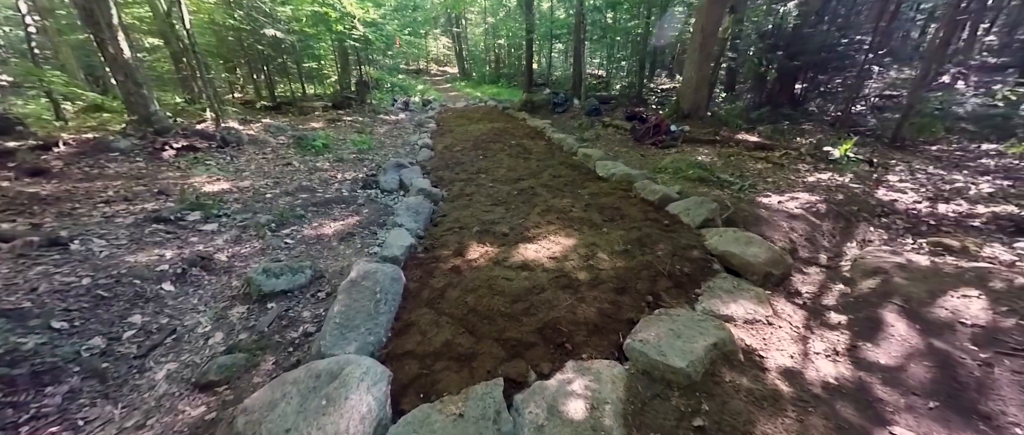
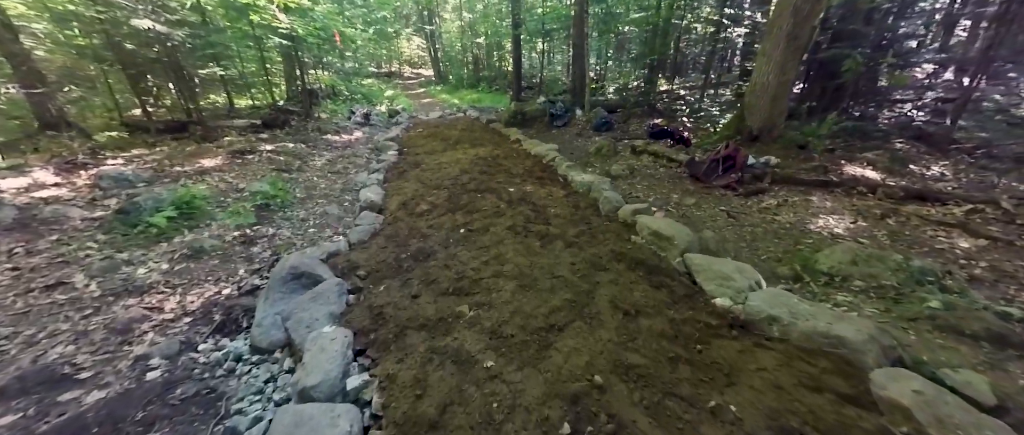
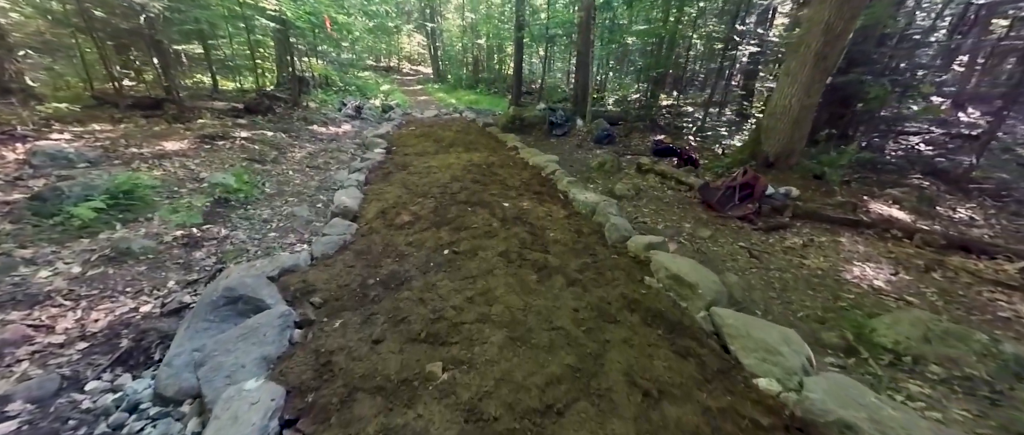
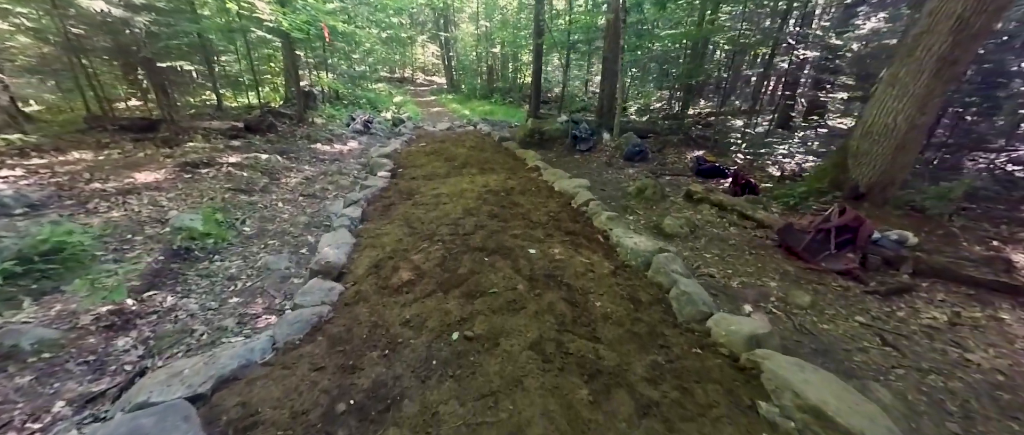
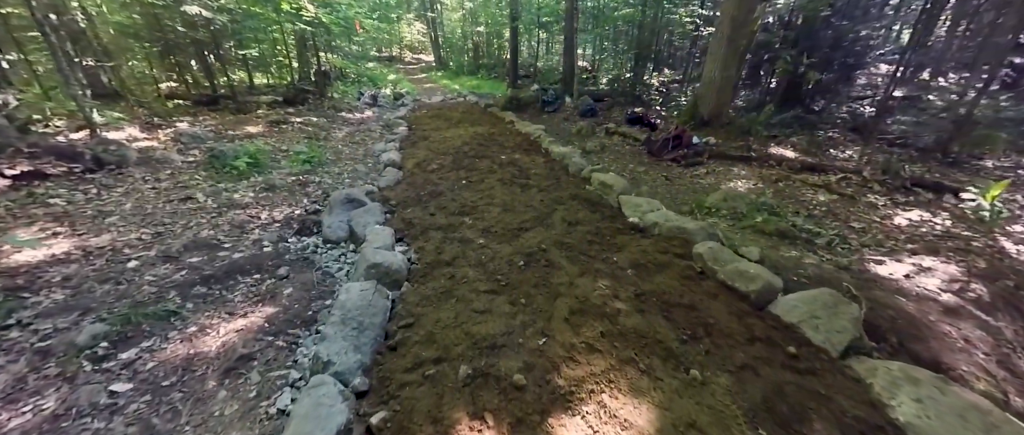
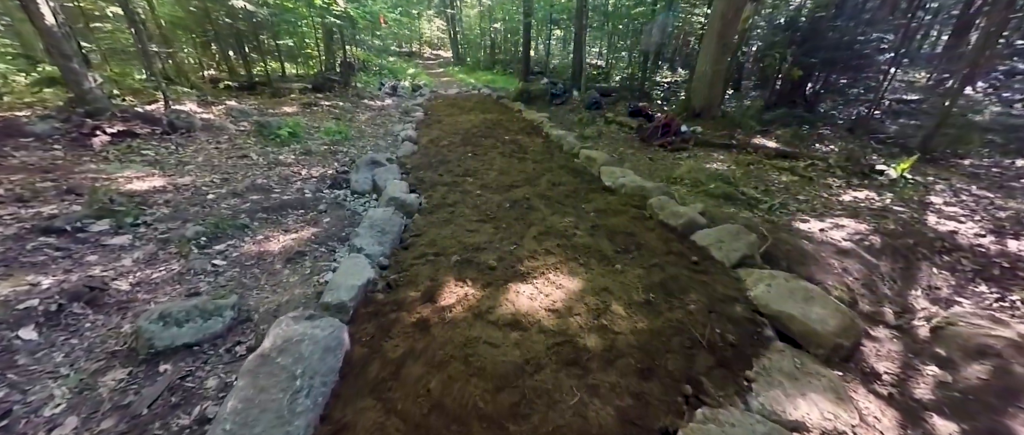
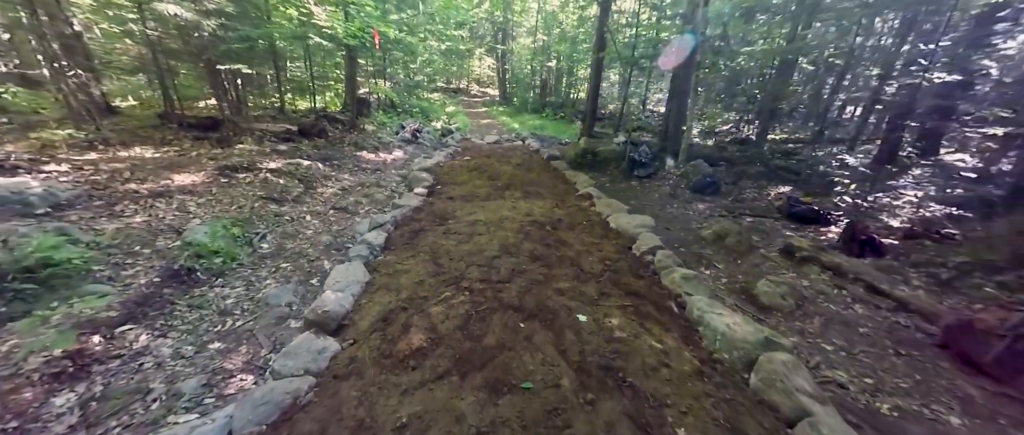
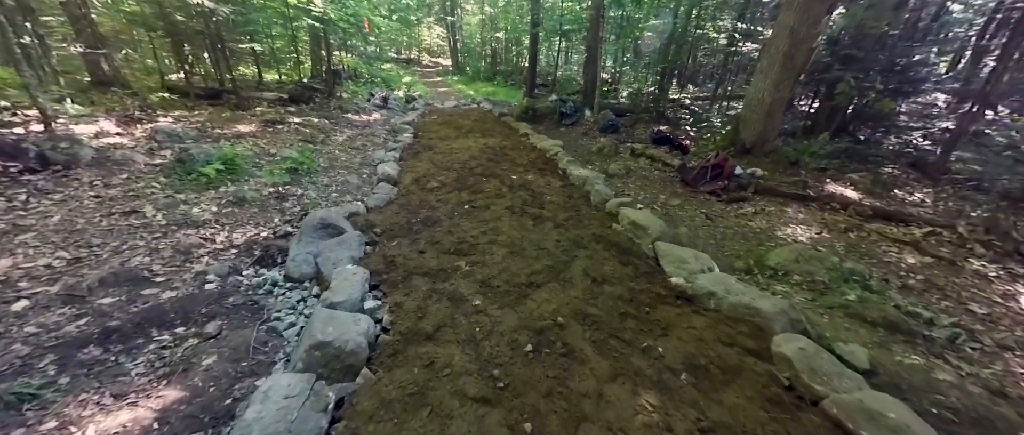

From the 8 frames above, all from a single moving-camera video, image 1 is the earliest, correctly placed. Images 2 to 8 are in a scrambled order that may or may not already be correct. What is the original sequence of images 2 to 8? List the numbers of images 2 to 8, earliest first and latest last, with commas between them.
6, 5, 8, 2, 3, 4, 7
